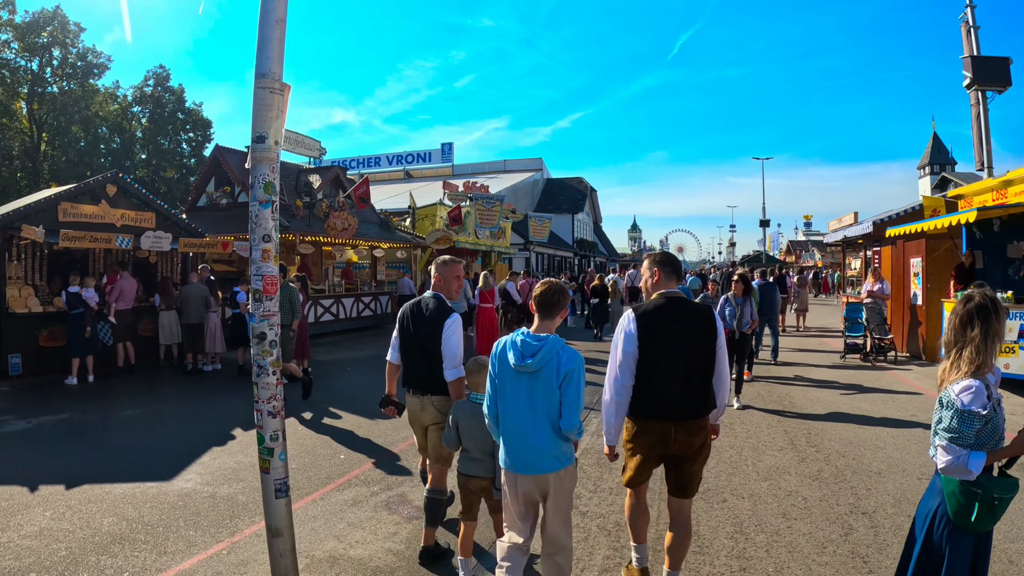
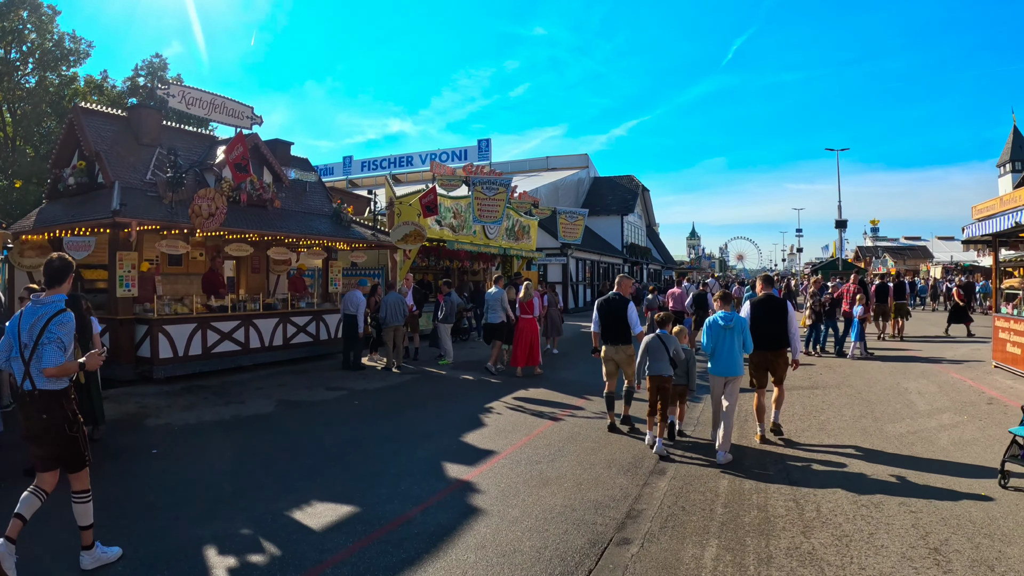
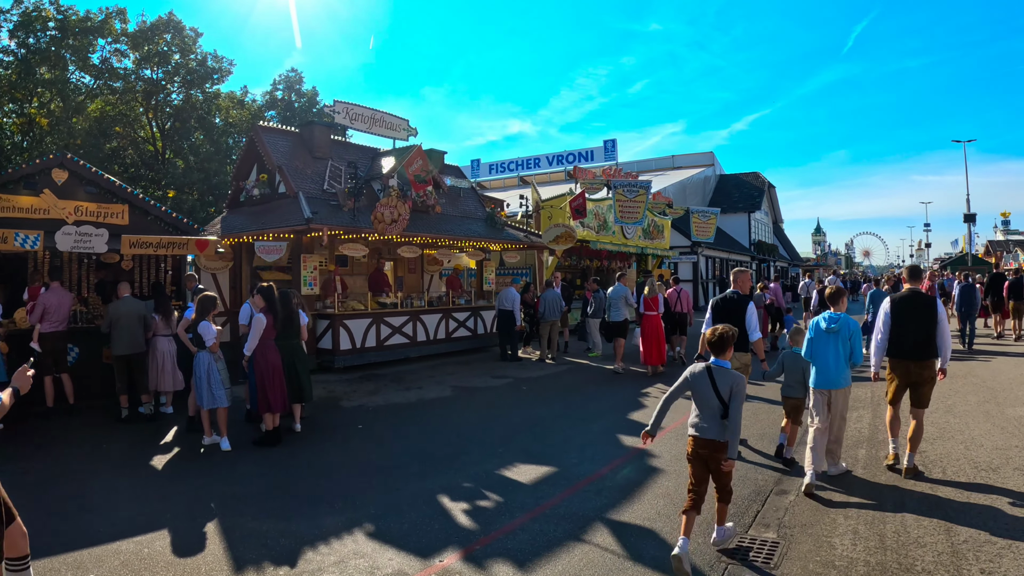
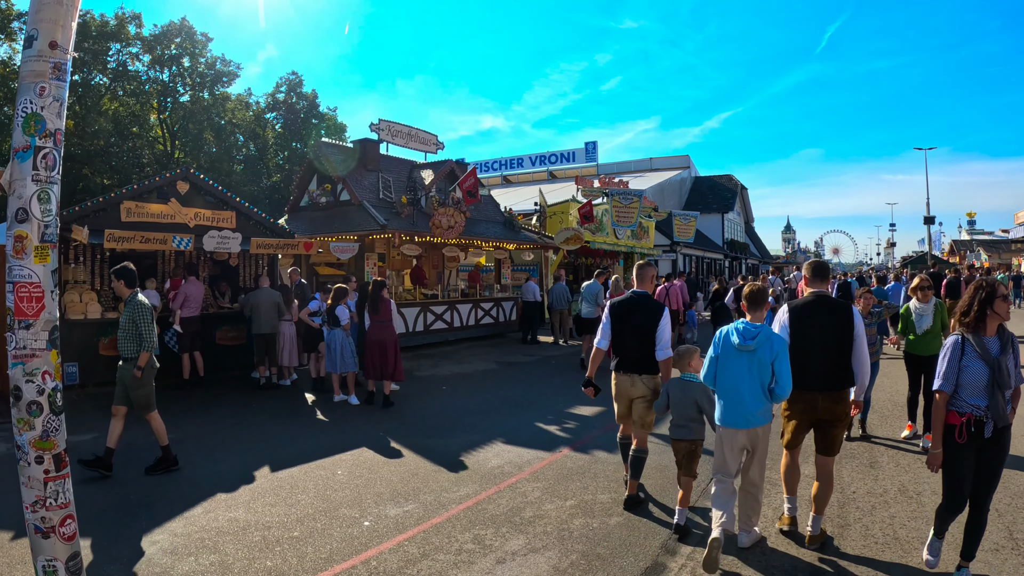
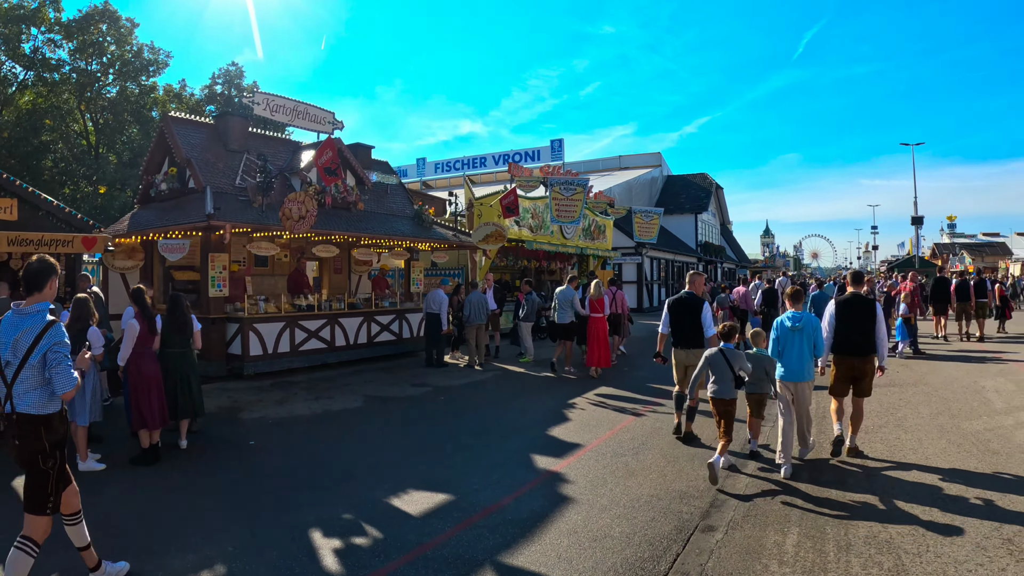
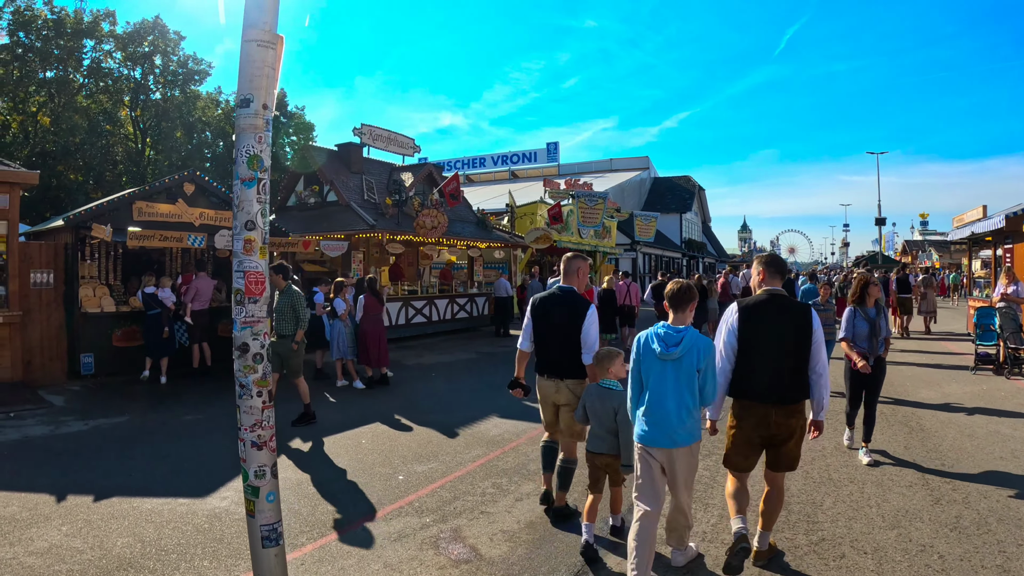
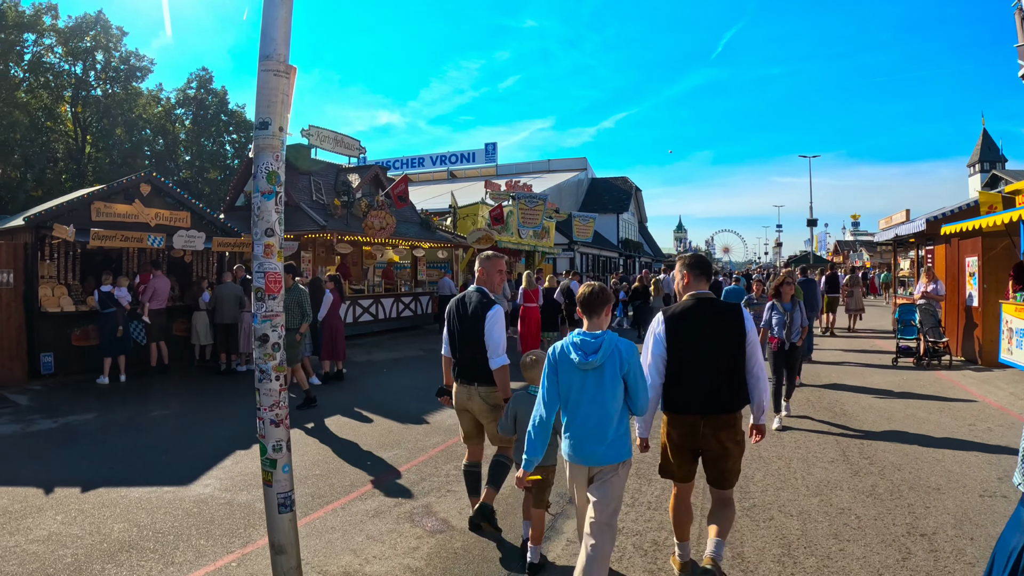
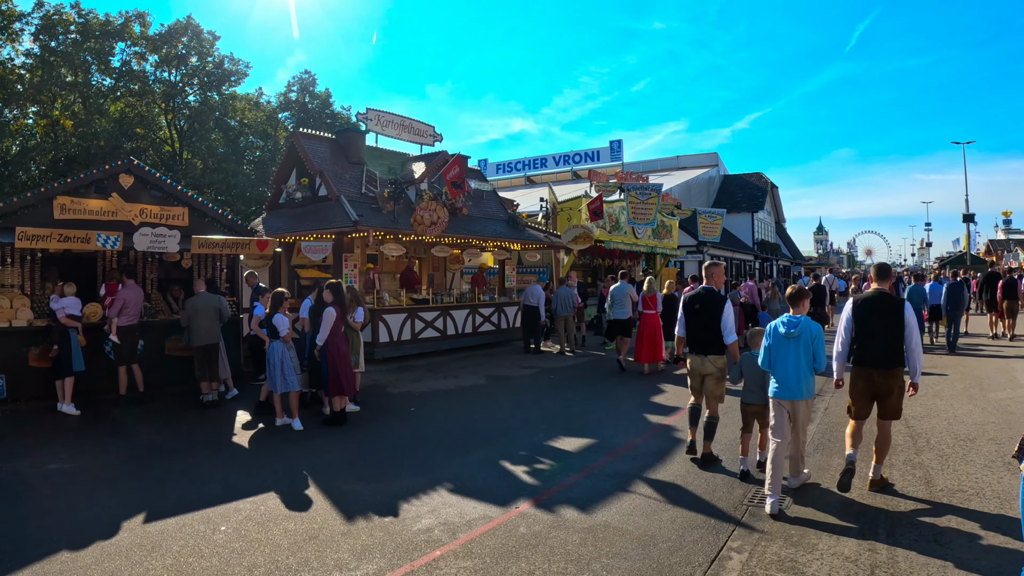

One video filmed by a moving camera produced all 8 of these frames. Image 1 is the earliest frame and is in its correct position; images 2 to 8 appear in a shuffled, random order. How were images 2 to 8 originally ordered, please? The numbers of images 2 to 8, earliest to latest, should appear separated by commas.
7, 6, 4, 8, 3, 5, 2
